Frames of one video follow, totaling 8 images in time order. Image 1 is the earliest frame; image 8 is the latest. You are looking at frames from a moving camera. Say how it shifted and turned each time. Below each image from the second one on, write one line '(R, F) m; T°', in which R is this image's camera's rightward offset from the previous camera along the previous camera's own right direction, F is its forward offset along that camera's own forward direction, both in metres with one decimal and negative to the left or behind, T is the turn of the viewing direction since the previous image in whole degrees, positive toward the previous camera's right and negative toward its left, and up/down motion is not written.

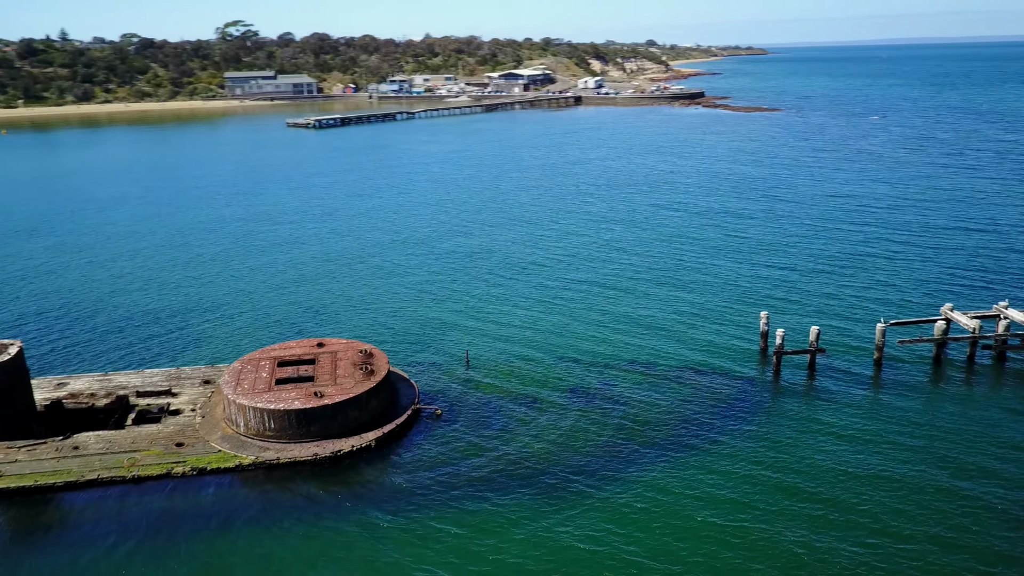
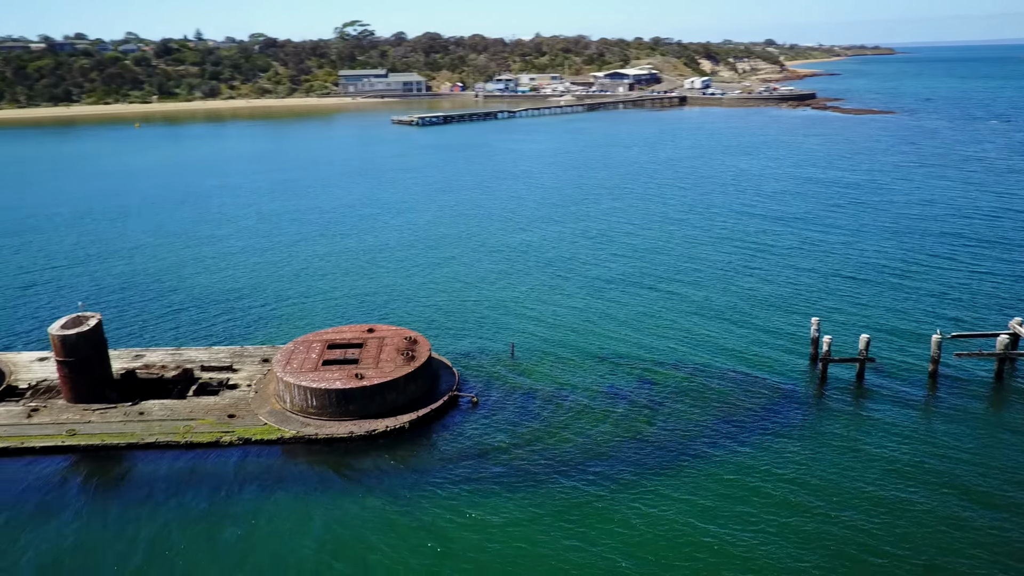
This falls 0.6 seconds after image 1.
(+2.7, -0.6) m; -7°
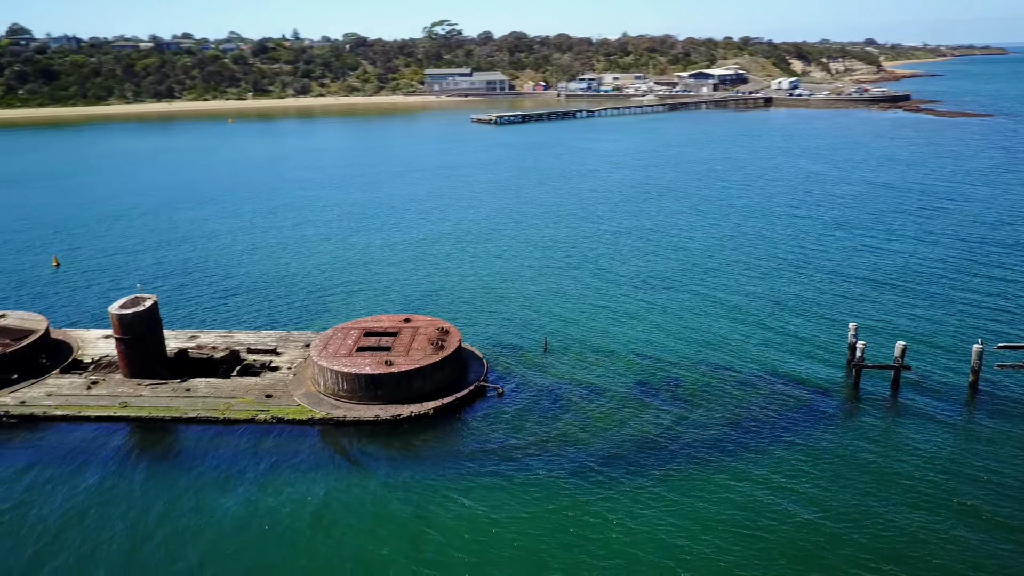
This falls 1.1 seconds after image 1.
(+2.2, -0.6) m; -6°
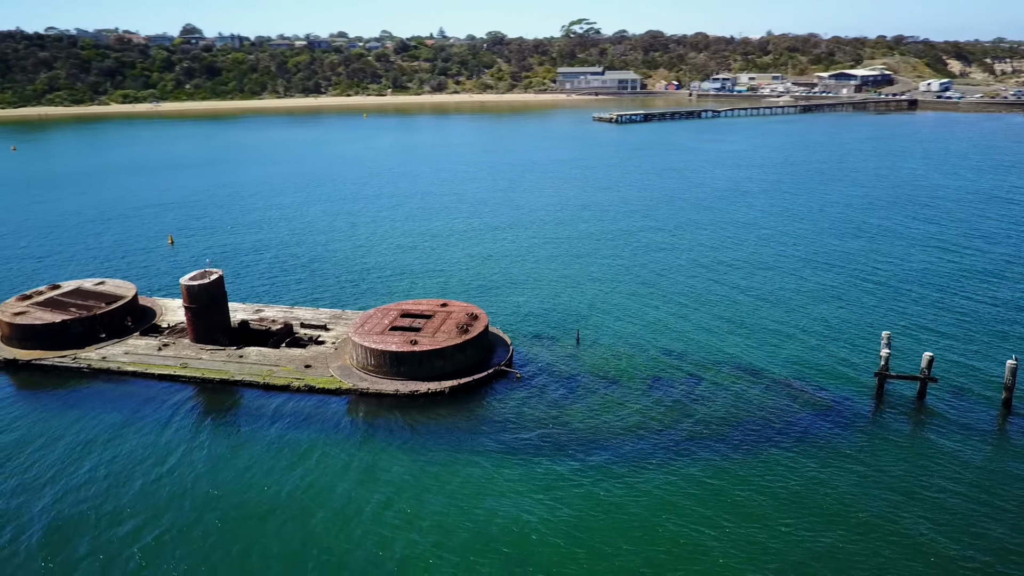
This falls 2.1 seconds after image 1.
(+4.8, -1.0) m; -9°
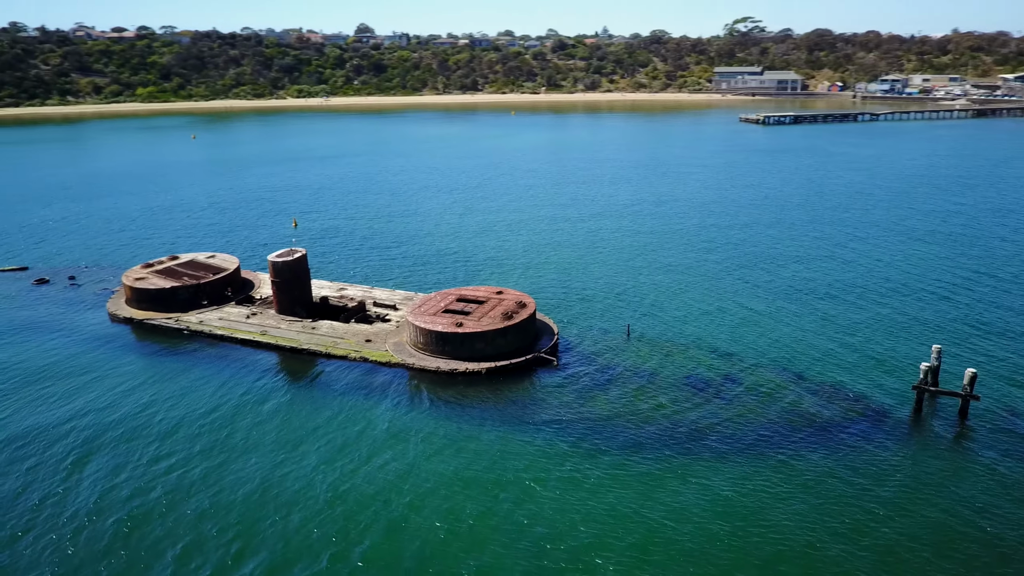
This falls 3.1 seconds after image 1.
(+5.0, -1.1) m; -11°
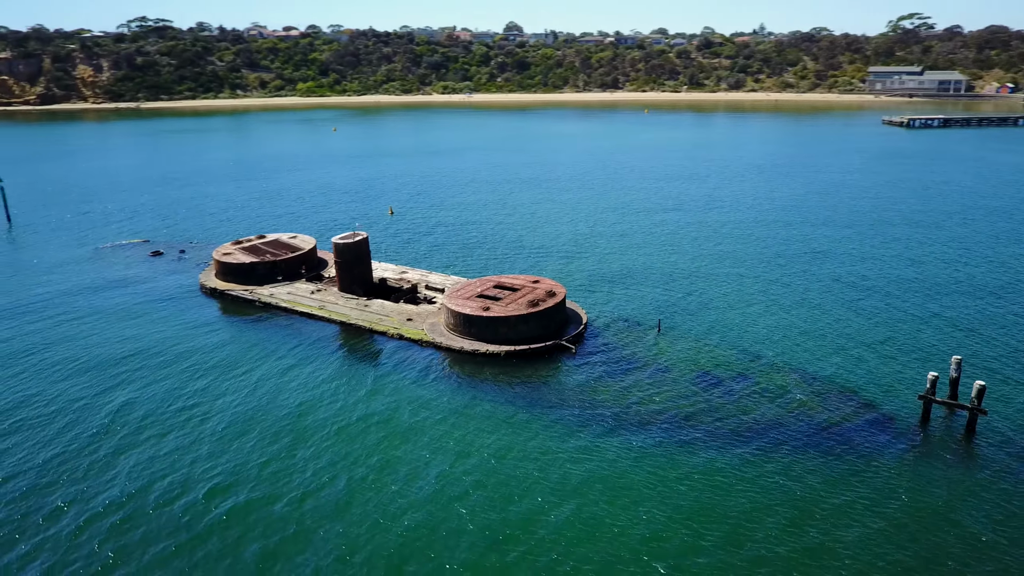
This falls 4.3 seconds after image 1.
(+5.5, -1.2) m; -10°
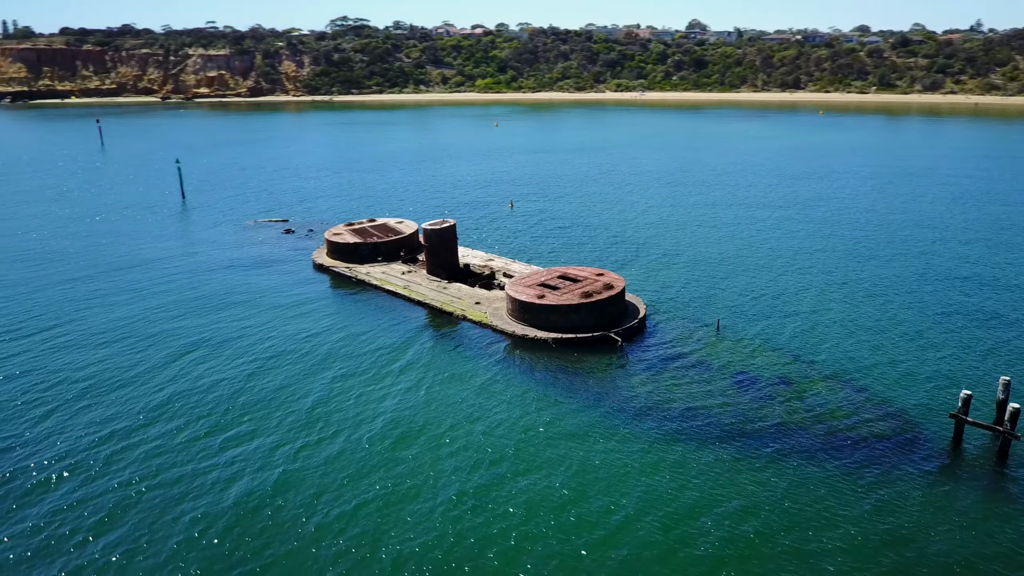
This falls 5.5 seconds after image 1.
(+5.8, -0.9) m; -12°
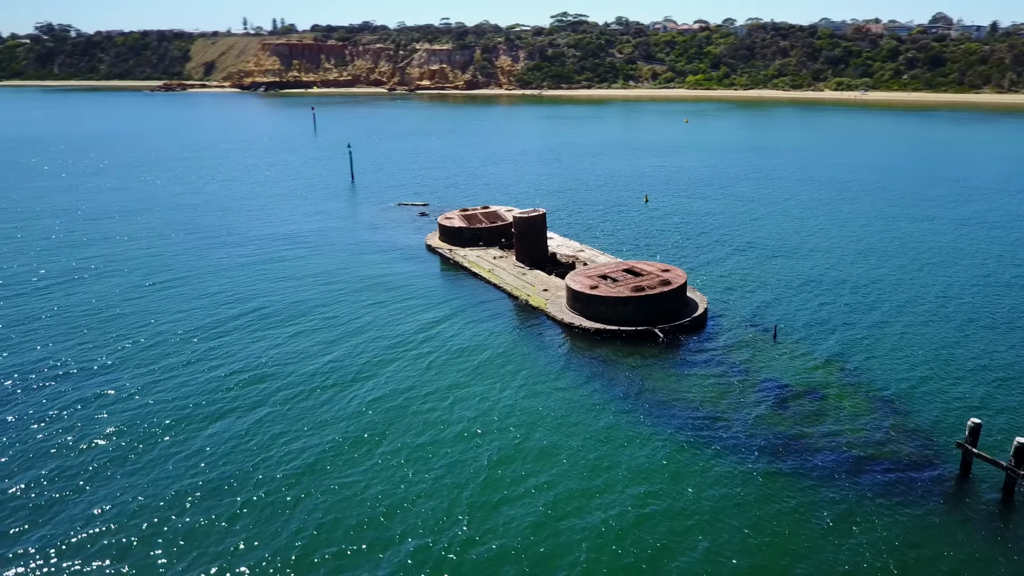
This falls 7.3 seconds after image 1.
(+7.8, -0.2) m; -15°
